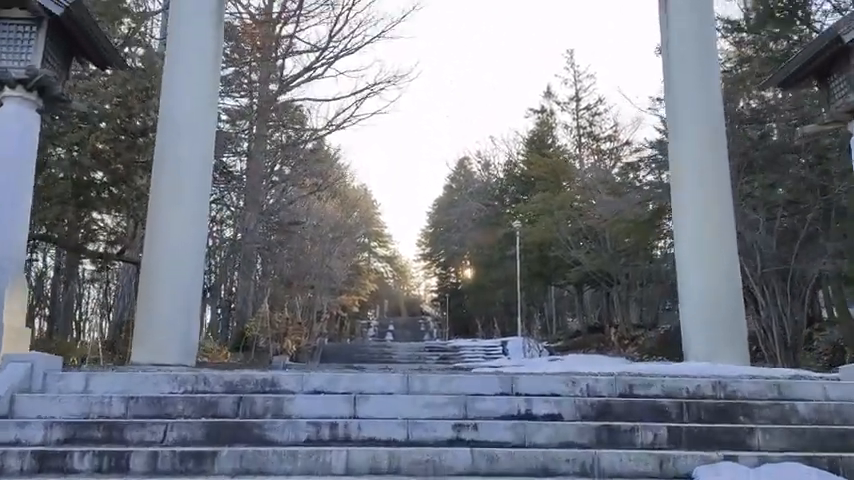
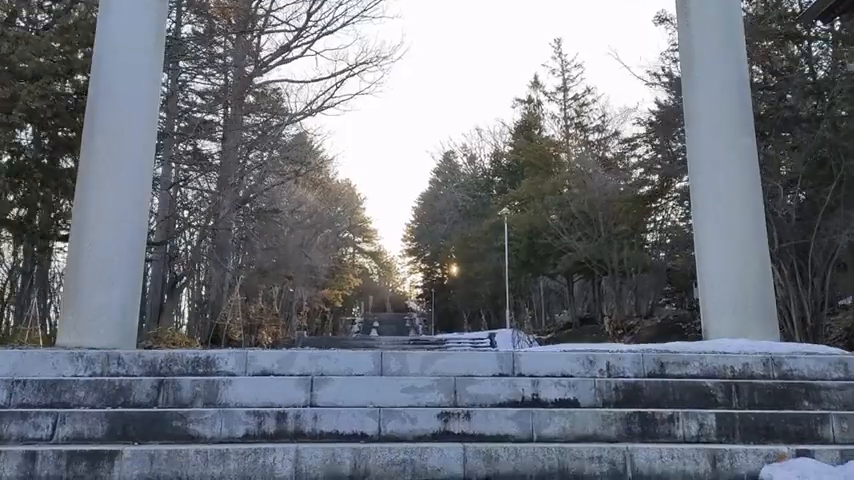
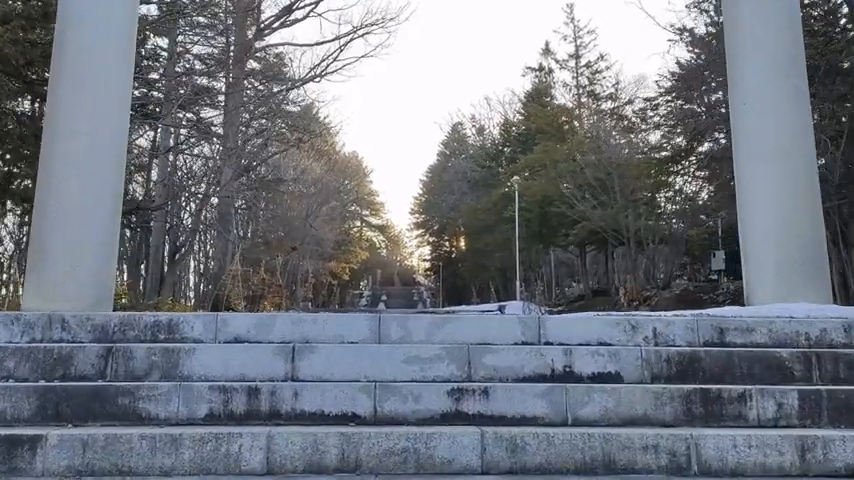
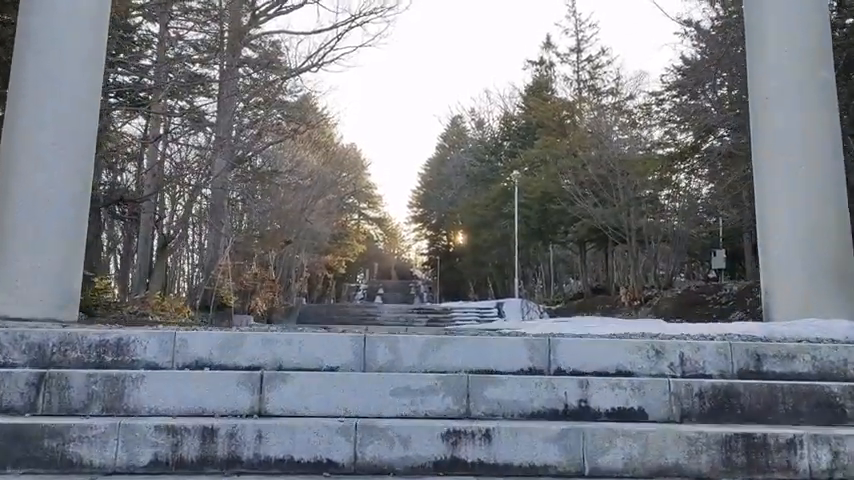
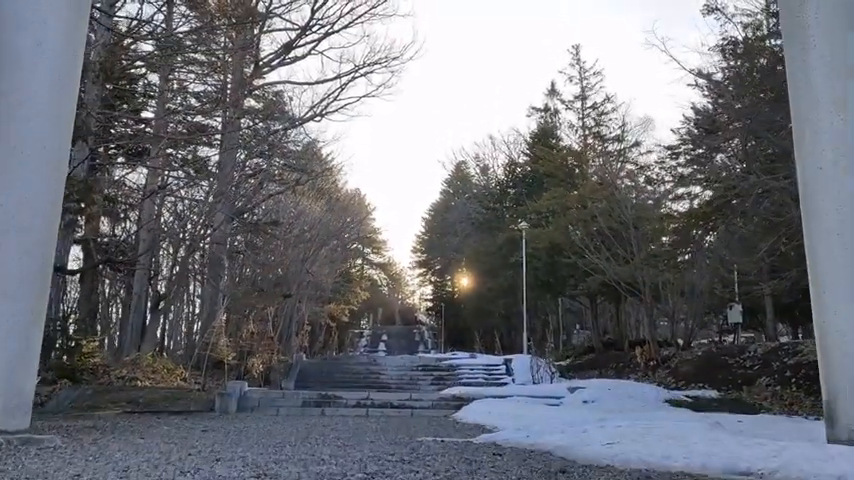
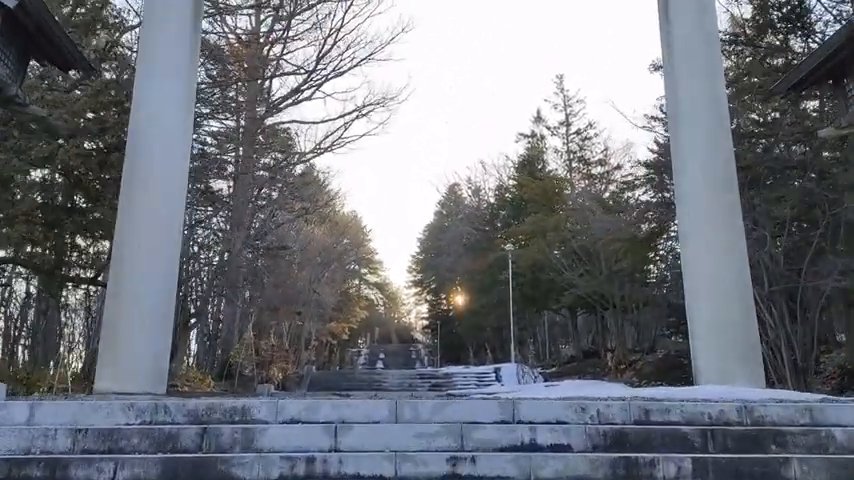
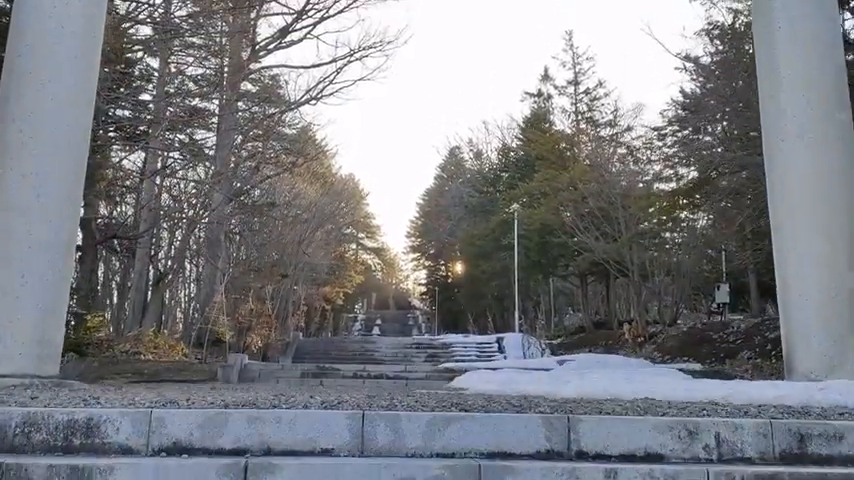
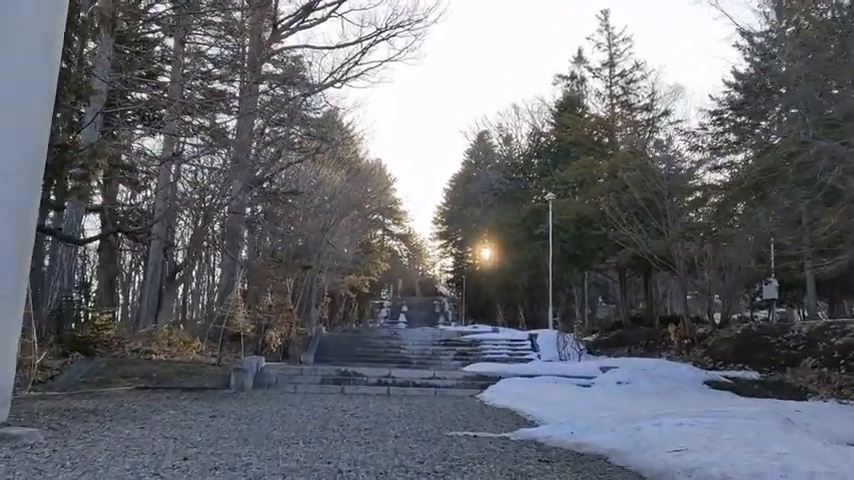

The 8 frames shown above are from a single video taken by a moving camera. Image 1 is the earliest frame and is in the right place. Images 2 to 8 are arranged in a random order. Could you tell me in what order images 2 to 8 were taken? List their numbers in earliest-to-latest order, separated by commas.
6, 2, 3, 4, 7, 5, 8
